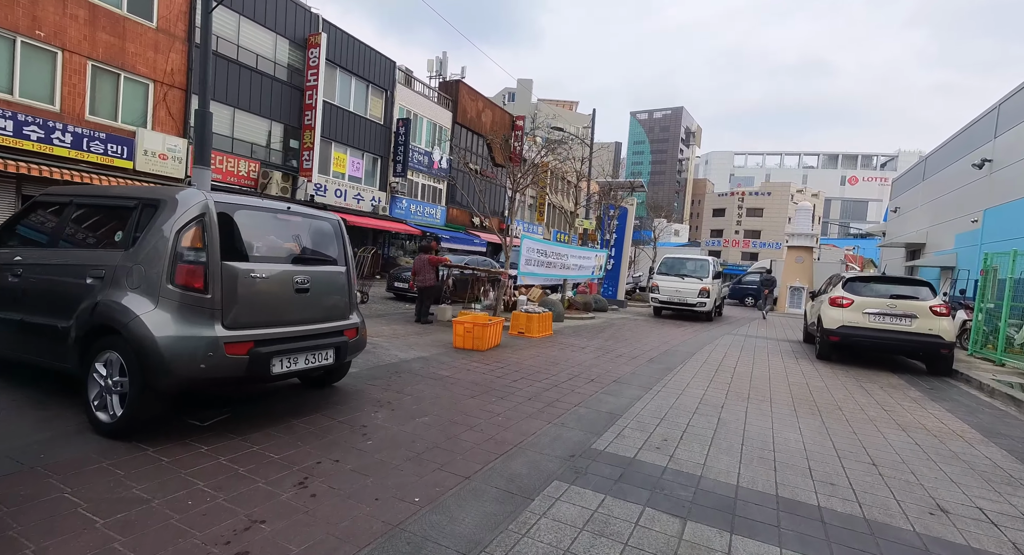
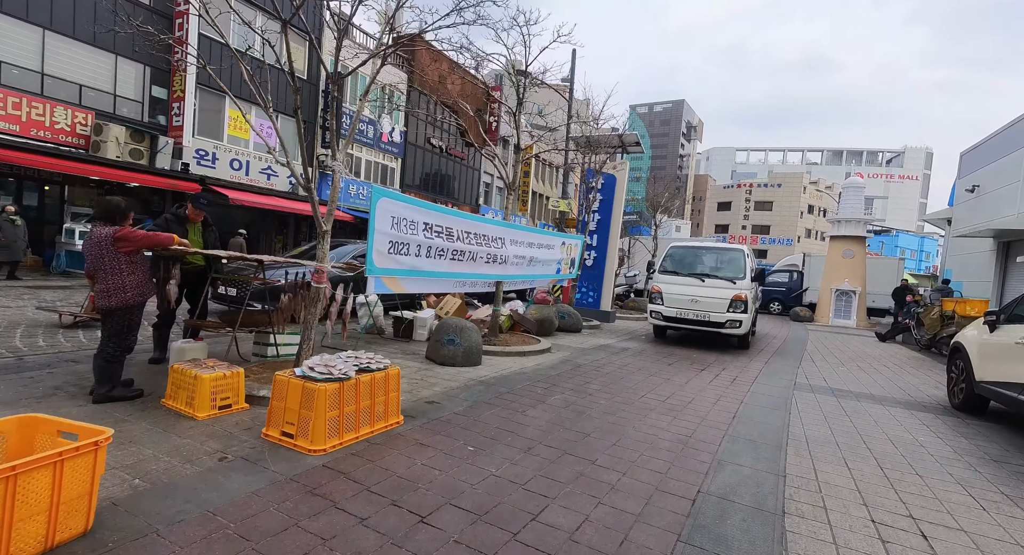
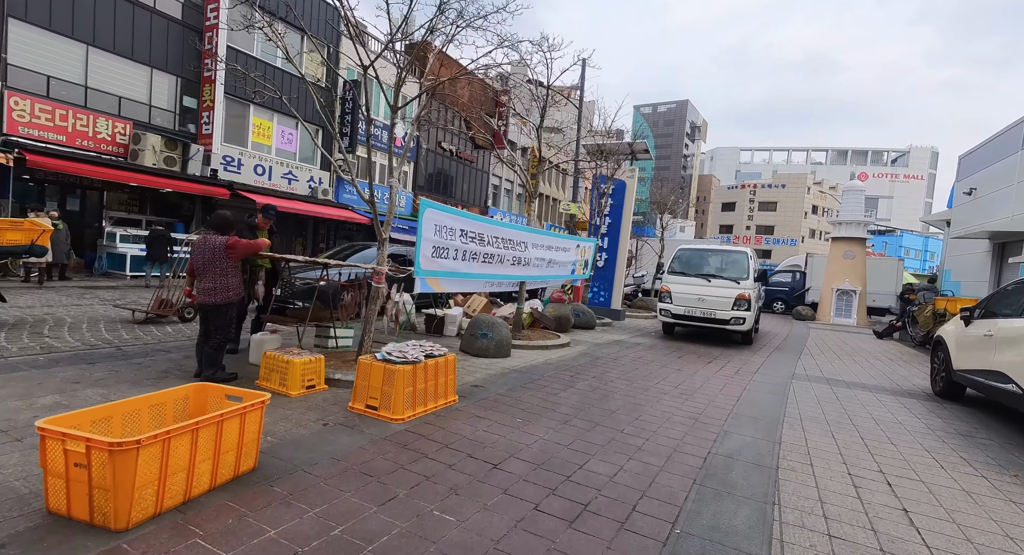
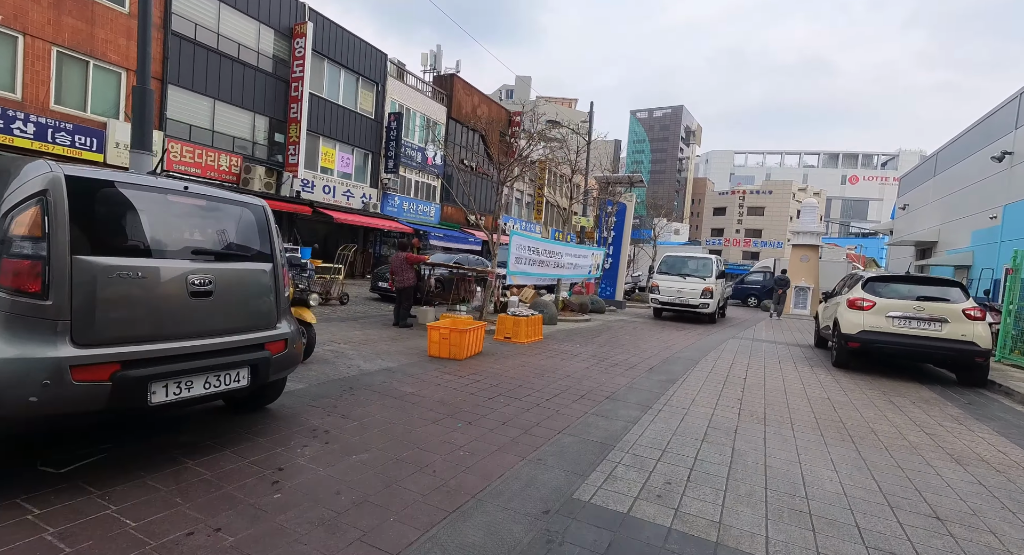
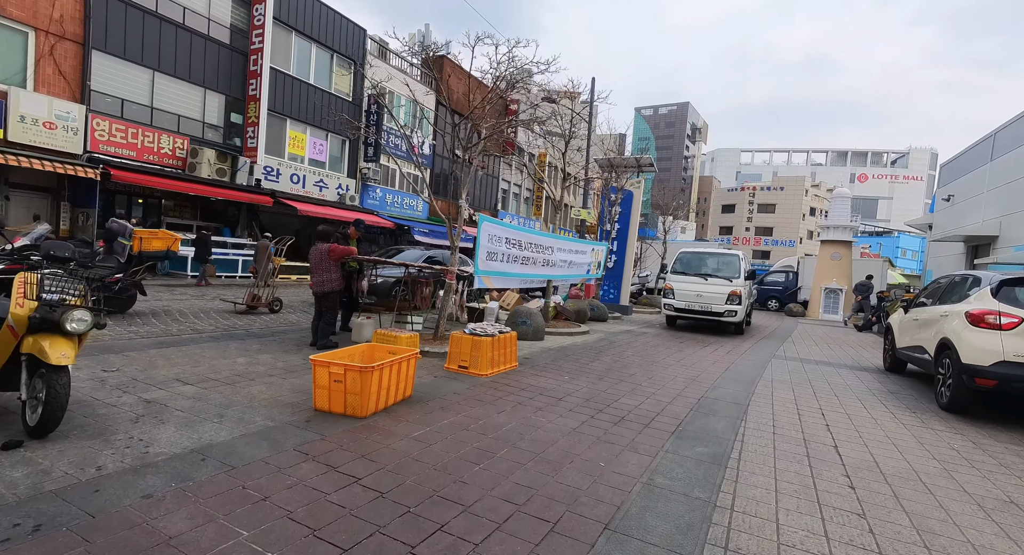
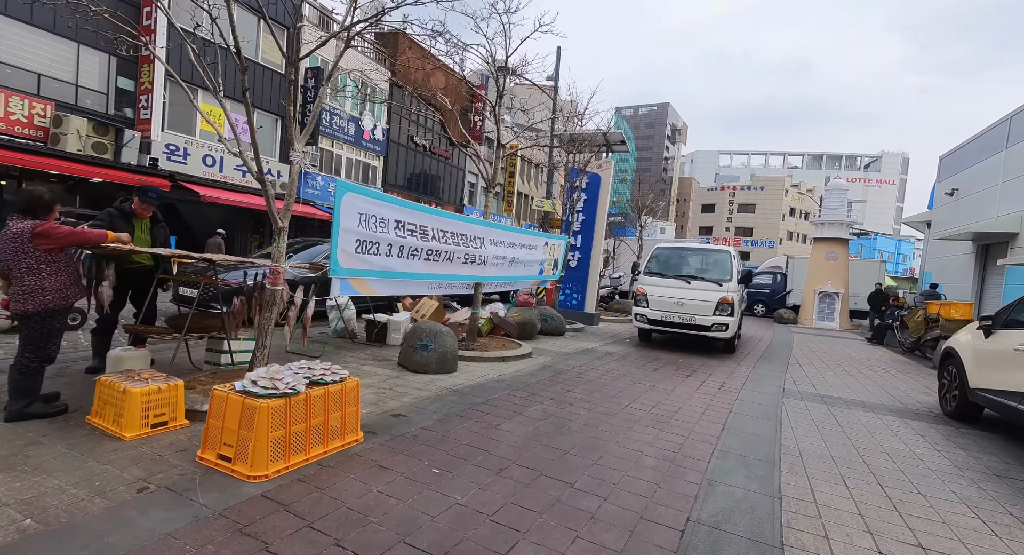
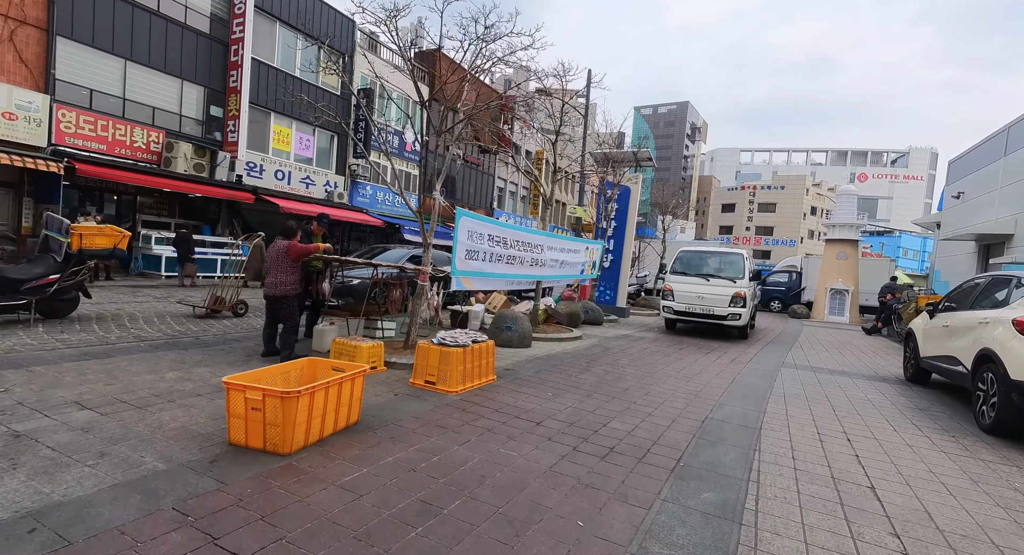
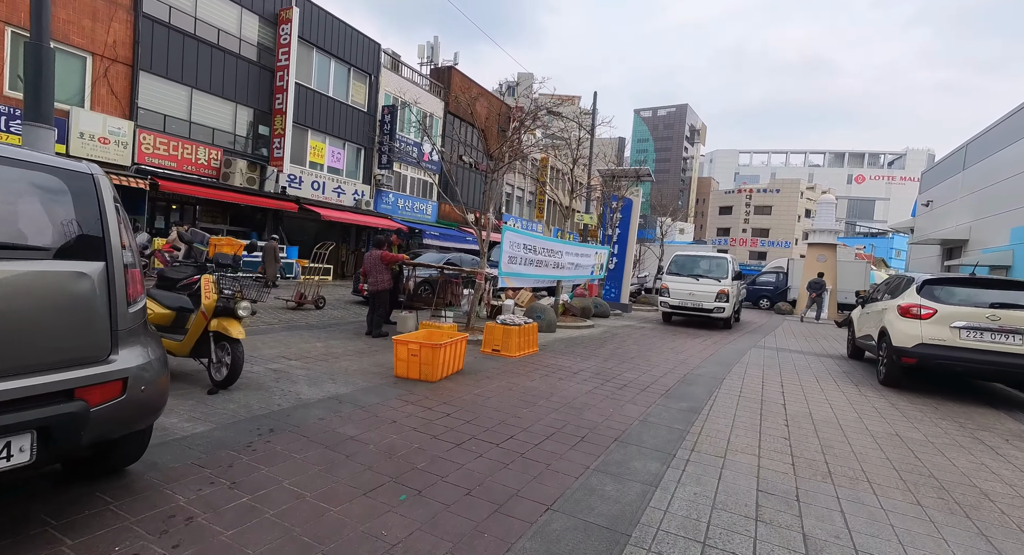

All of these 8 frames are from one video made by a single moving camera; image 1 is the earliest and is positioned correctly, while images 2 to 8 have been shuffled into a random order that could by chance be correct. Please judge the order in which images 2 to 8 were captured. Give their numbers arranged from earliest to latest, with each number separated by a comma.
4, 8, 5, 7, 3, 2, 6
